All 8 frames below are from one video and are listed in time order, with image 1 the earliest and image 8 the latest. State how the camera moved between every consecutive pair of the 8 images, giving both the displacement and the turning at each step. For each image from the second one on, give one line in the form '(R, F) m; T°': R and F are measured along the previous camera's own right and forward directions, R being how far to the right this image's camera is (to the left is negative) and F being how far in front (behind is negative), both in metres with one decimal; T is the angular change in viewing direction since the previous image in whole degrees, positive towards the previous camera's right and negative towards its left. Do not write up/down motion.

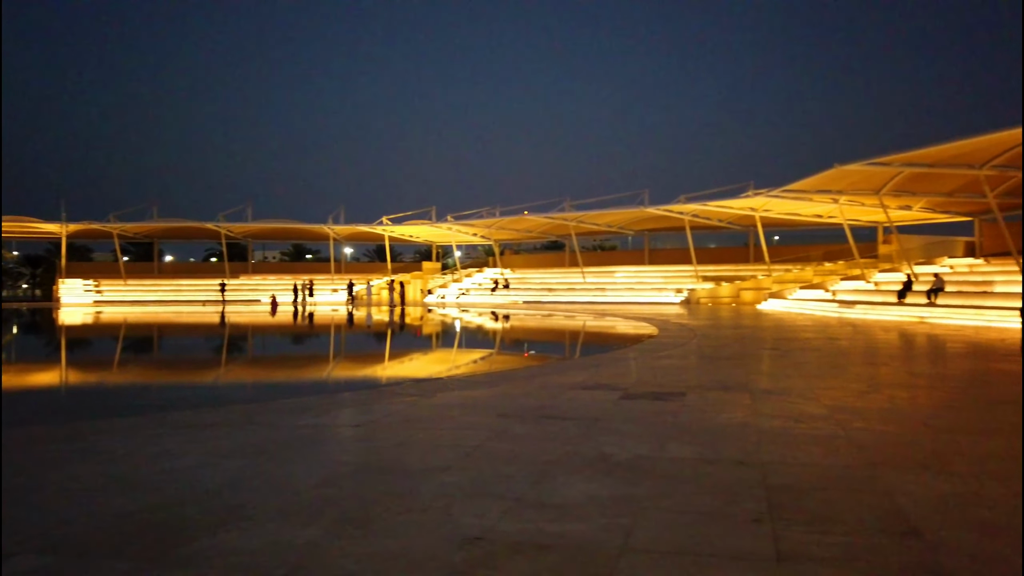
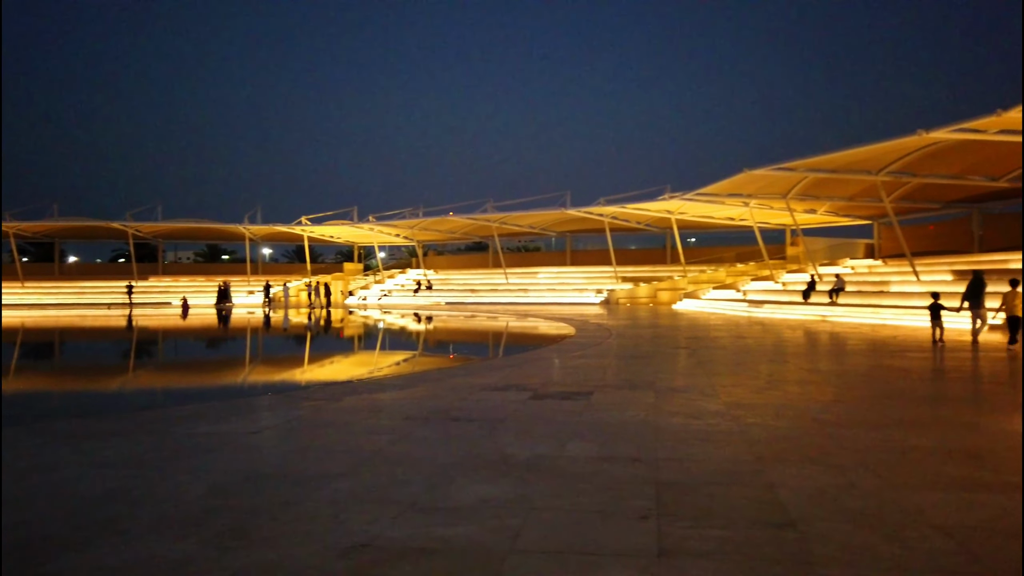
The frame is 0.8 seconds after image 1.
(+0.2, 0.0) m; +6°
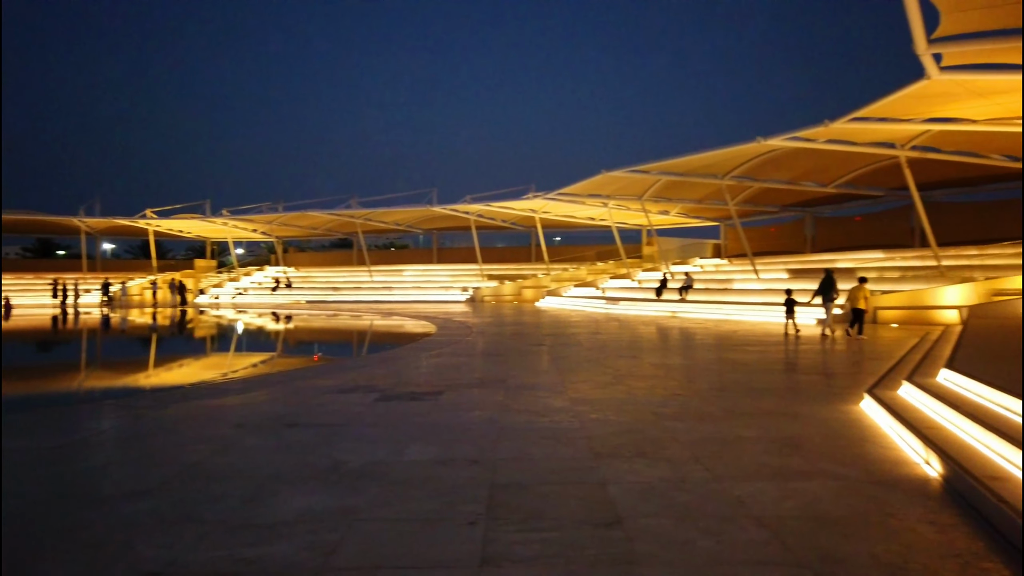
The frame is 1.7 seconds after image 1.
(+0.2, +0.2) m; +10°
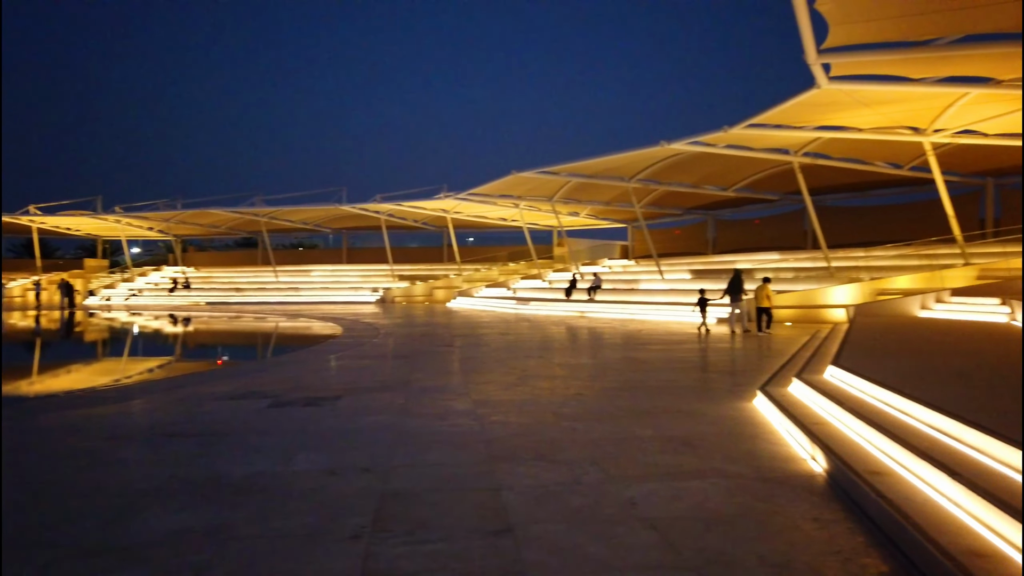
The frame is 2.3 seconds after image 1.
(+0.1, +0.1) m; +7°
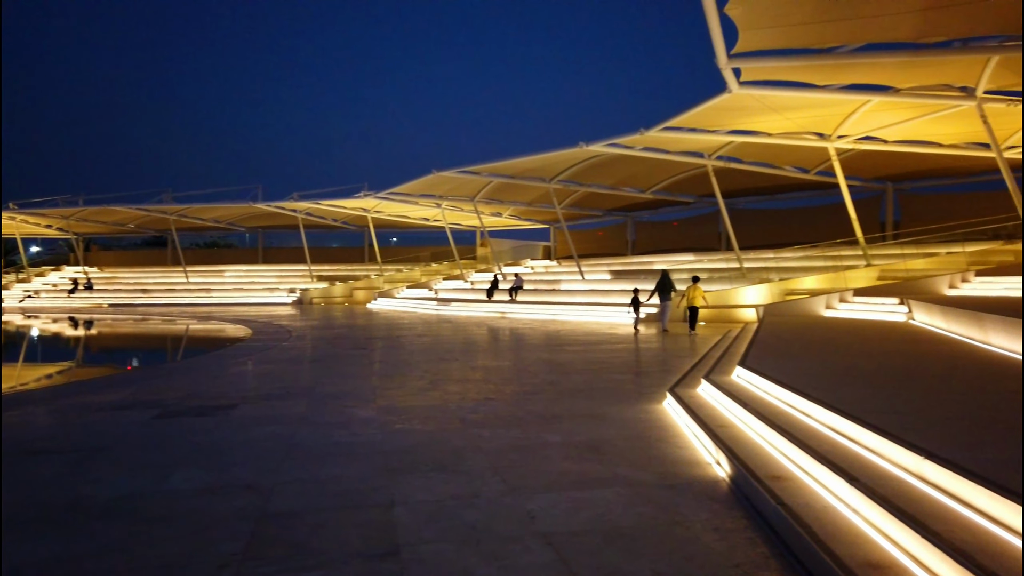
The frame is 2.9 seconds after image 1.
(+0.2, +0.2) m; +6°
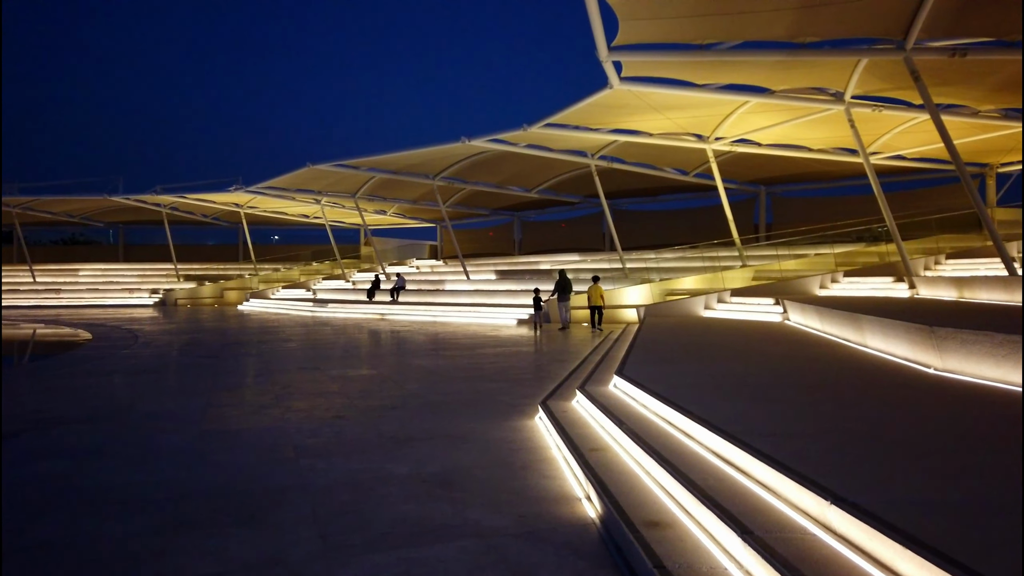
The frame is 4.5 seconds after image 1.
(+0.3, +0.8) m; +8°
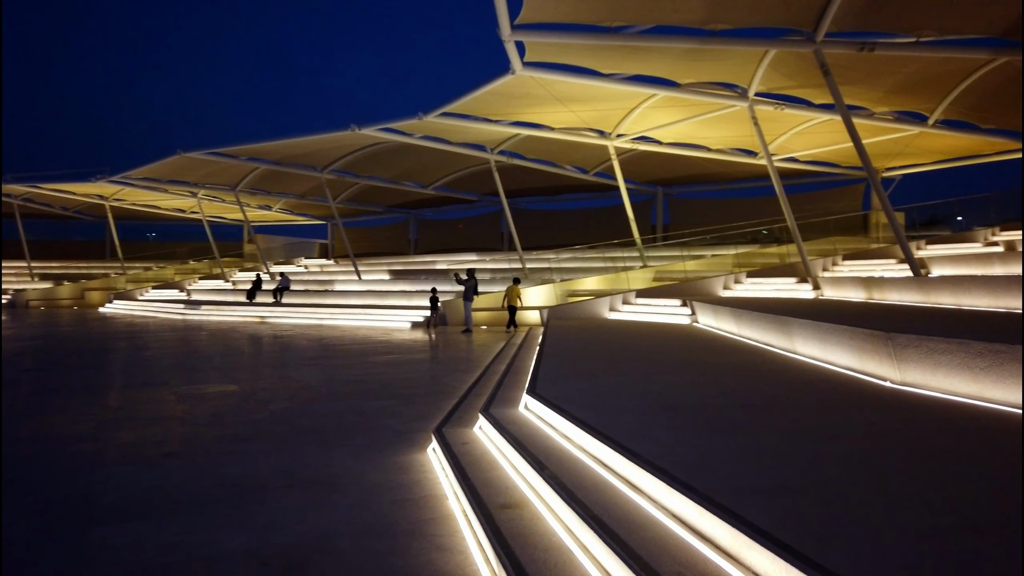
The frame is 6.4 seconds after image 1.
(+0.1, +1.2) m; +8°
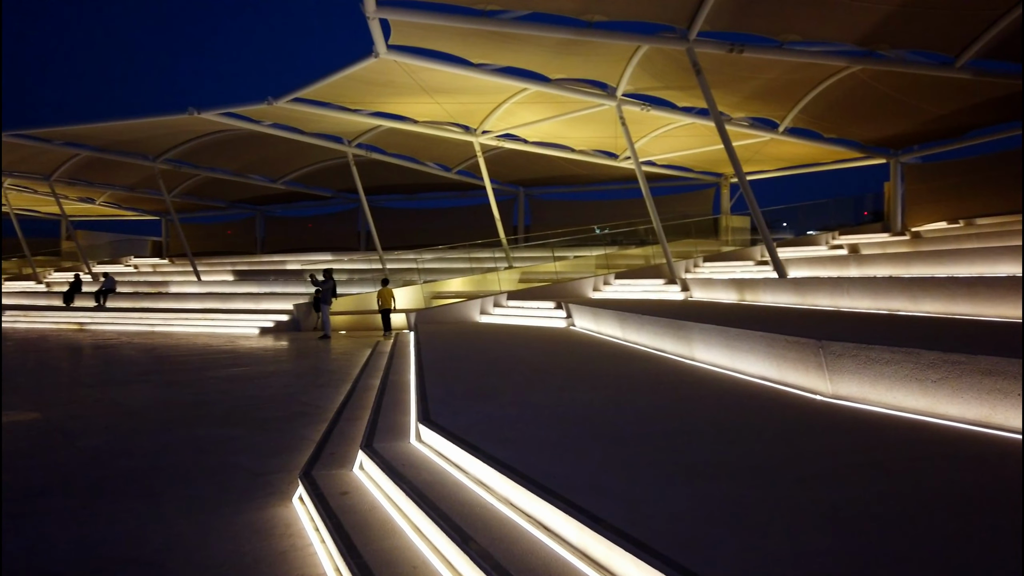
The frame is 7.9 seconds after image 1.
(-0.2, +0.9) m; +11°
